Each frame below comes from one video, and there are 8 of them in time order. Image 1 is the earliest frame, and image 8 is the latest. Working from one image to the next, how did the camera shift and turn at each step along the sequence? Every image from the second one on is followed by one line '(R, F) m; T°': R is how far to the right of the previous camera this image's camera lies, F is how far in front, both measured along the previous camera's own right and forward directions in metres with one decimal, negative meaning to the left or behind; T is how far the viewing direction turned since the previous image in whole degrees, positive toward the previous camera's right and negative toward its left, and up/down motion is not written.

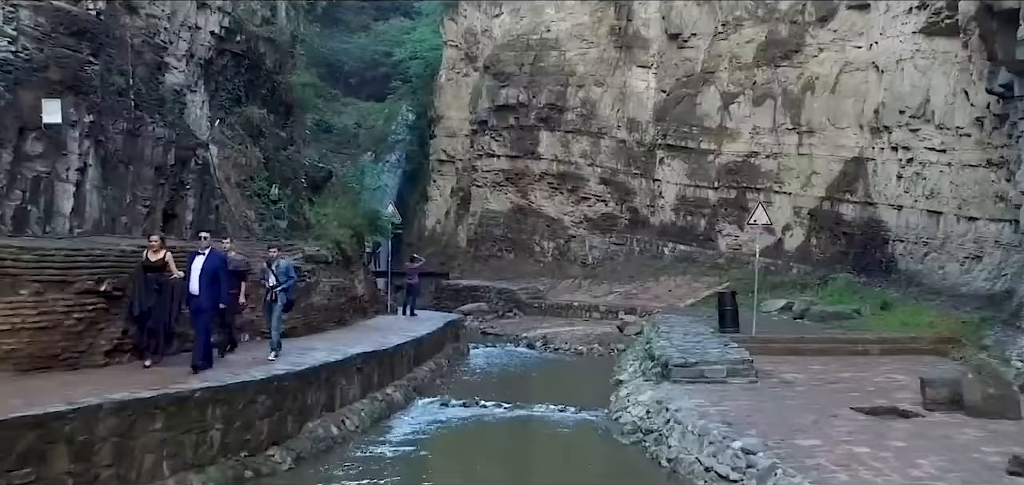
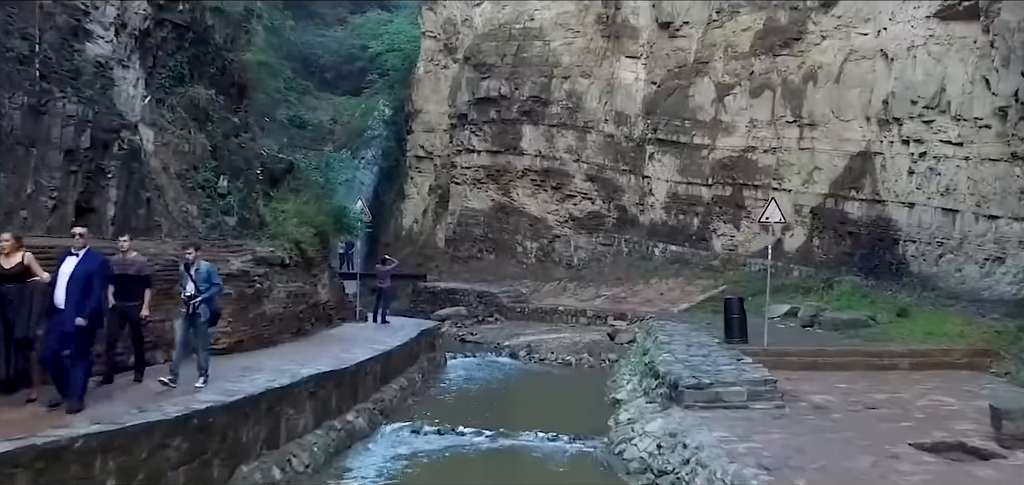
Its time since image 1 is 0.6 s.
(0.0, +1.6) m; +1°
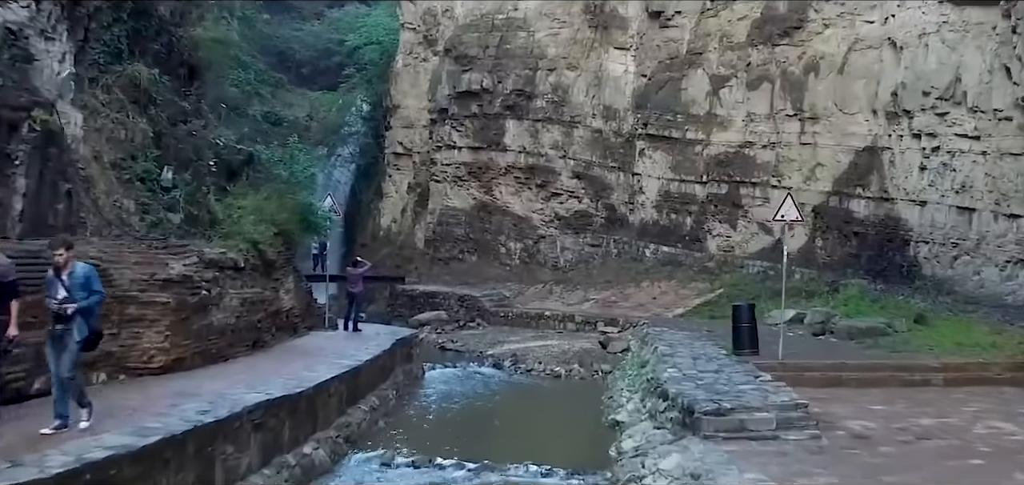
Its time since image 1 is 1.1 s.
(0.0, +1.4) m; +1°
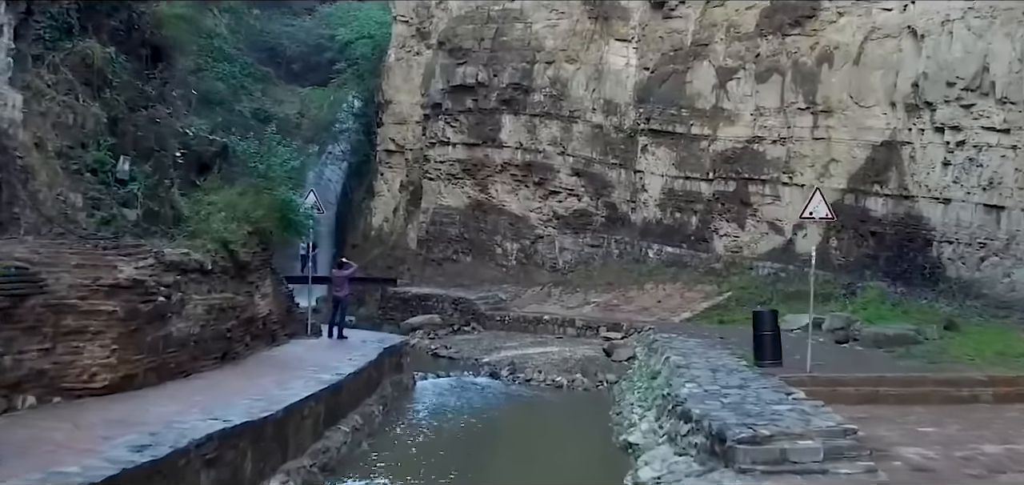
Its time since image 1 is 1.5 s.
(0.0, +1.1) m; 0°
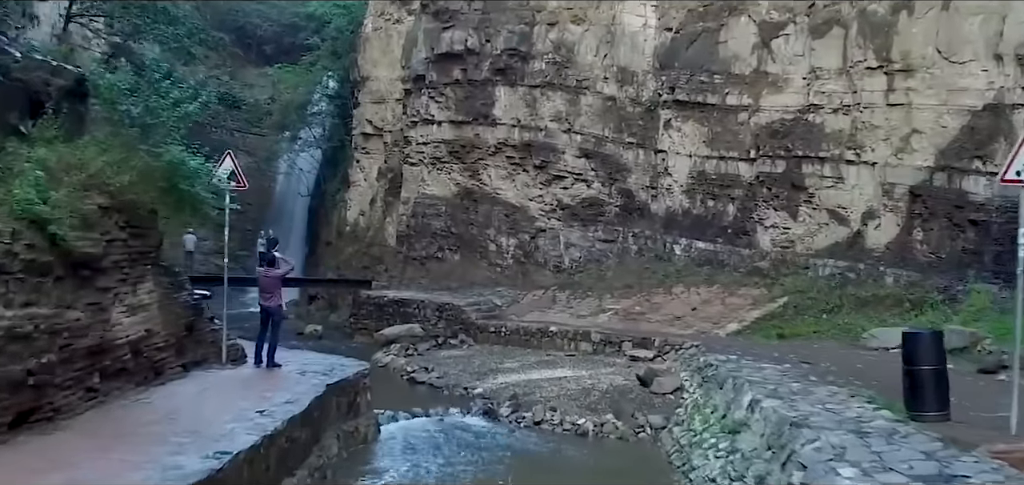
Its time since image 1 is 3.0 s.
(-0.1, +4.1) m; +1°
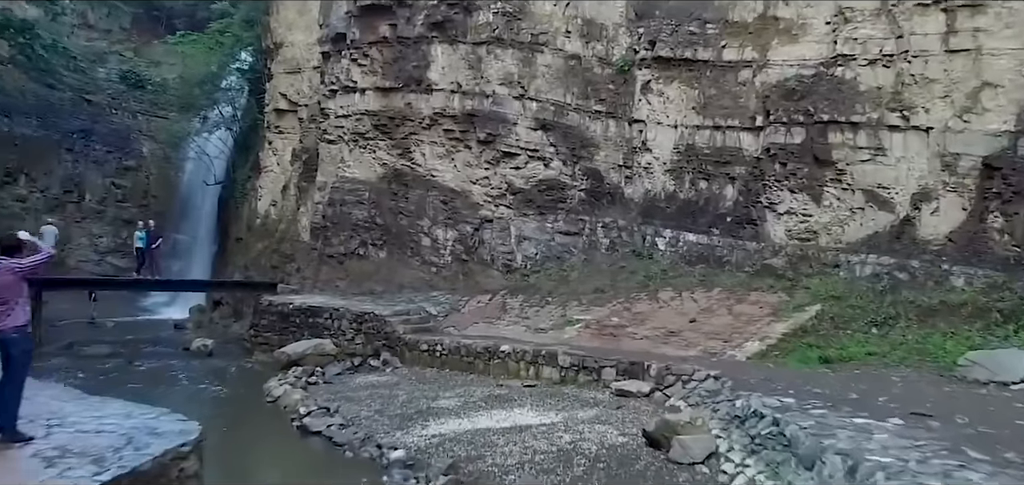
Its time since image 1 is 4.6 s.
(0.0, +4.2) m; +3°
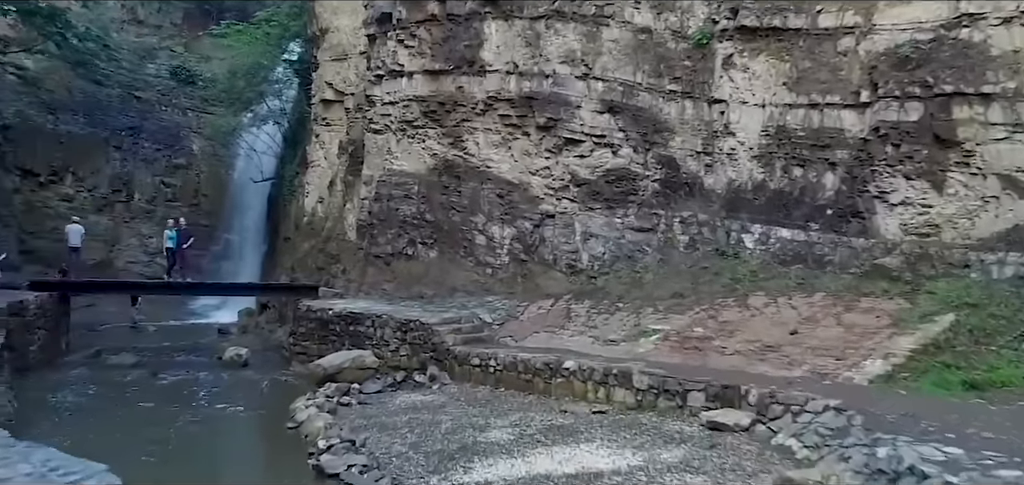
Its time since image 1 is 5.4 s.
(0.0, +1.9) m; -3°
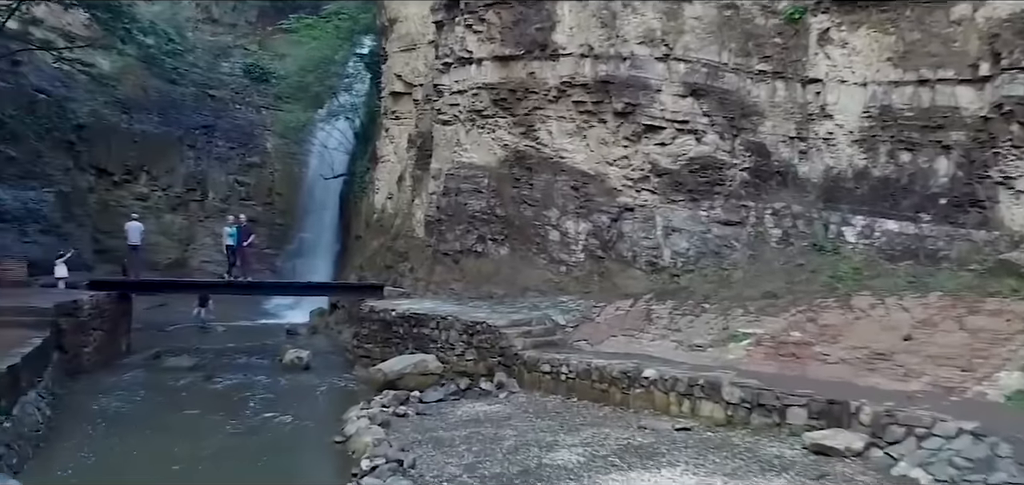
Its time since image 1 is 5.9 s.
(+0.1, +1.1) m; -4°
